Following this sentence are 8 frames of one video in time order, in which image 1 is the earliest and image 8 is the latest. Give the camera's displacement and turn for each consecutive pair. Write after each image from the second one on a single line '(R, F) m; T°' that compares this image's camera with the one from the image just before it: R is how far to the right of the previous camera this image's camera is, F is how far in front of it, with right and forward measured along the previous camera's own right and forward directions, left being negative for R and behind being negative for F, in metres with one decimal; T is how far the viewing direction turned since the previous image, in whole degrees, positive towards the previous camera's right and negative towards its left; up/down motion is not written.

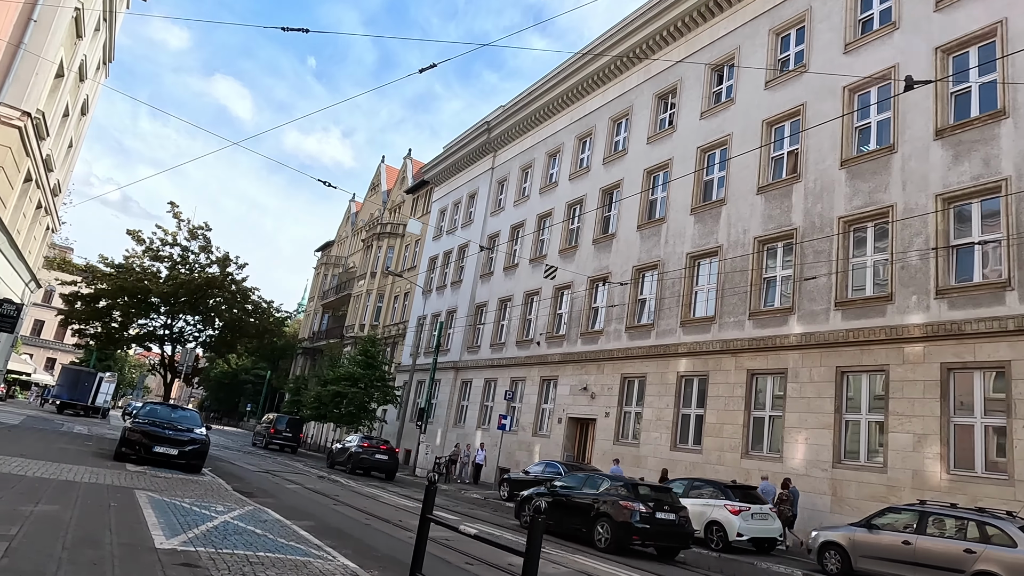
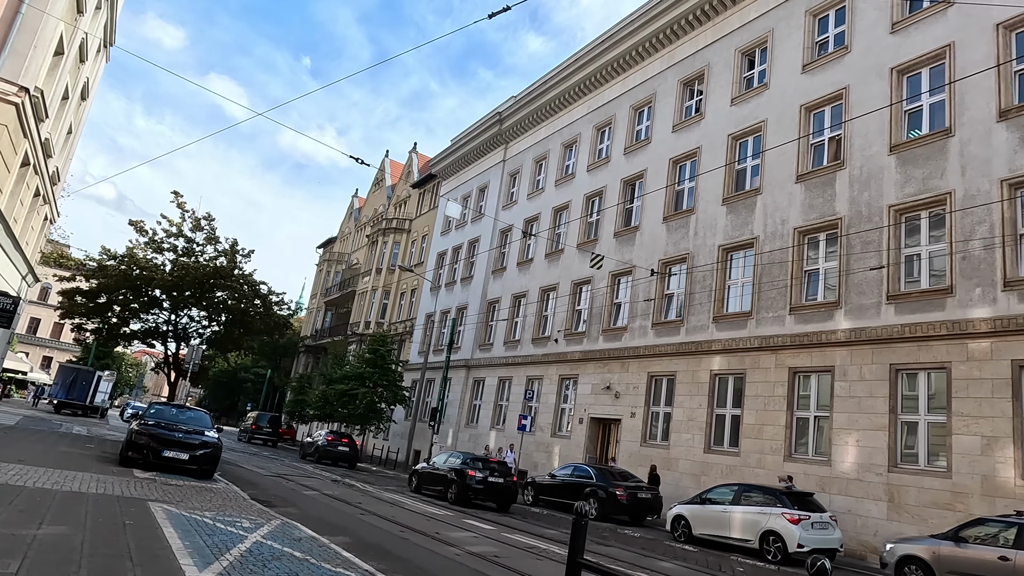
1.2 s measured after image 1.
(-0.8, +1.0) m; 0°
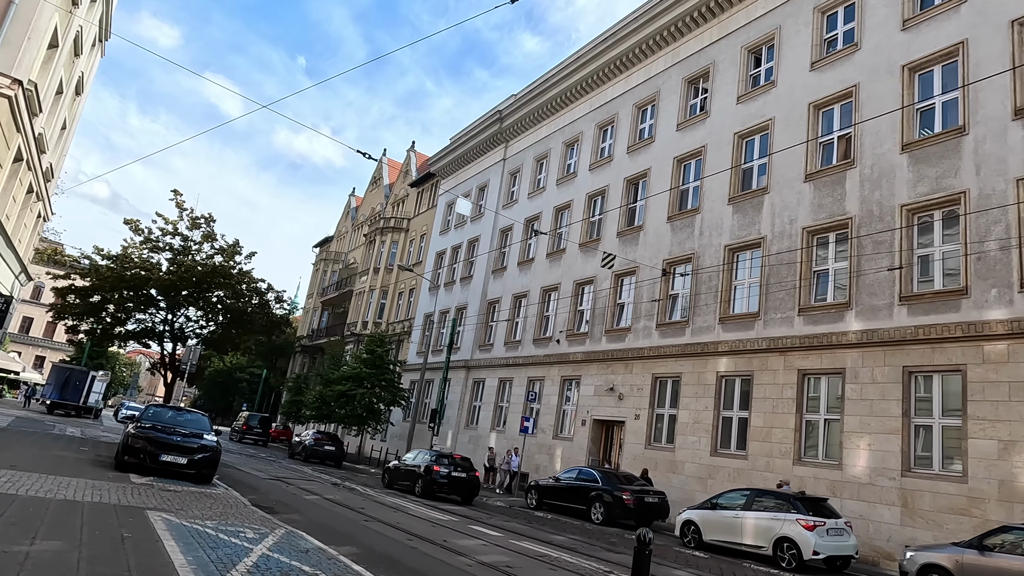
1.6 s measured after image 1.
(-0.2, +0.3) m; 0°
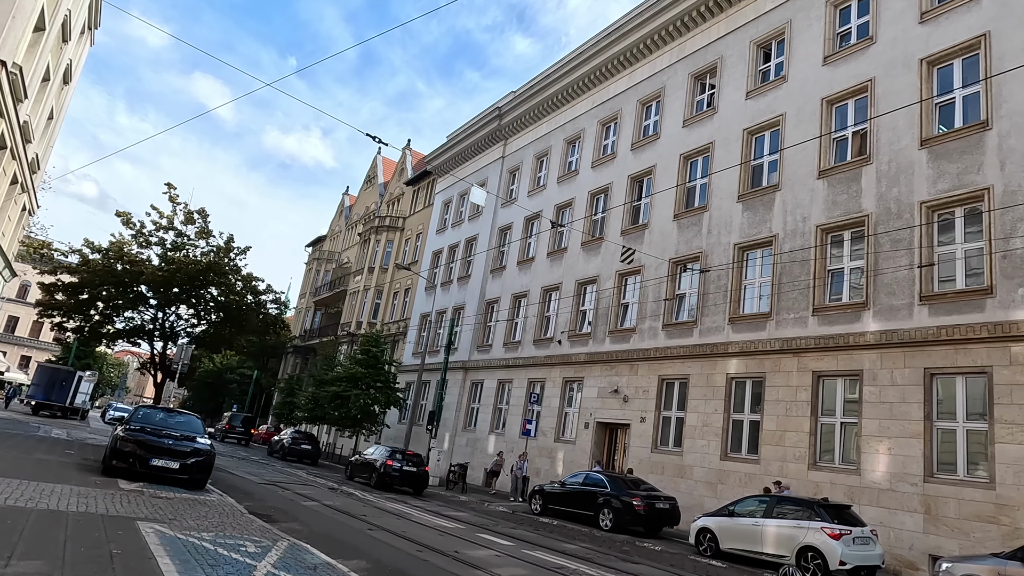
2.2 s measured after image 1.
(-0.4, +0.6) m; +1°
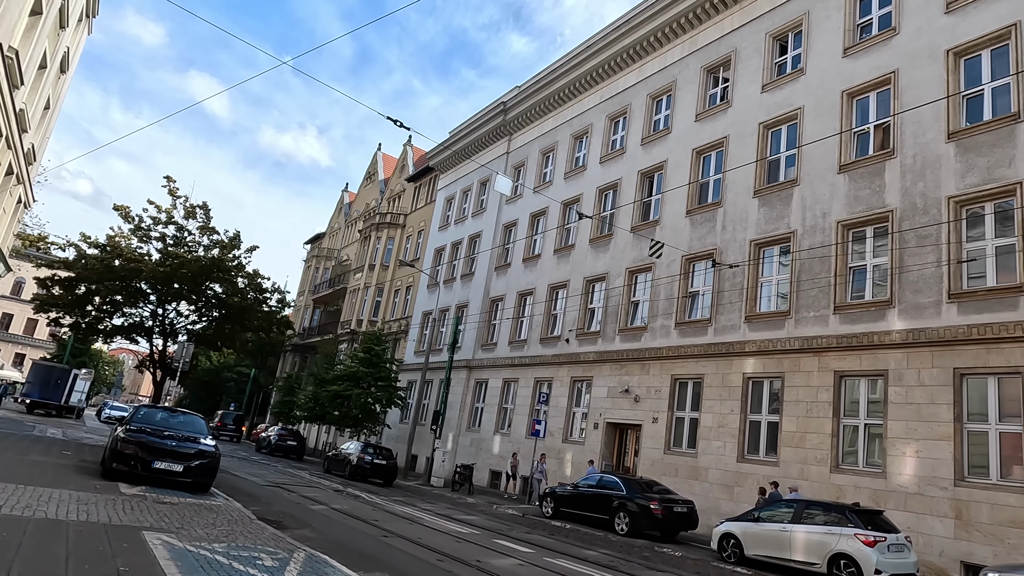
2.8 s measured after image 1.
(-0.4, +0.5) m; 0°
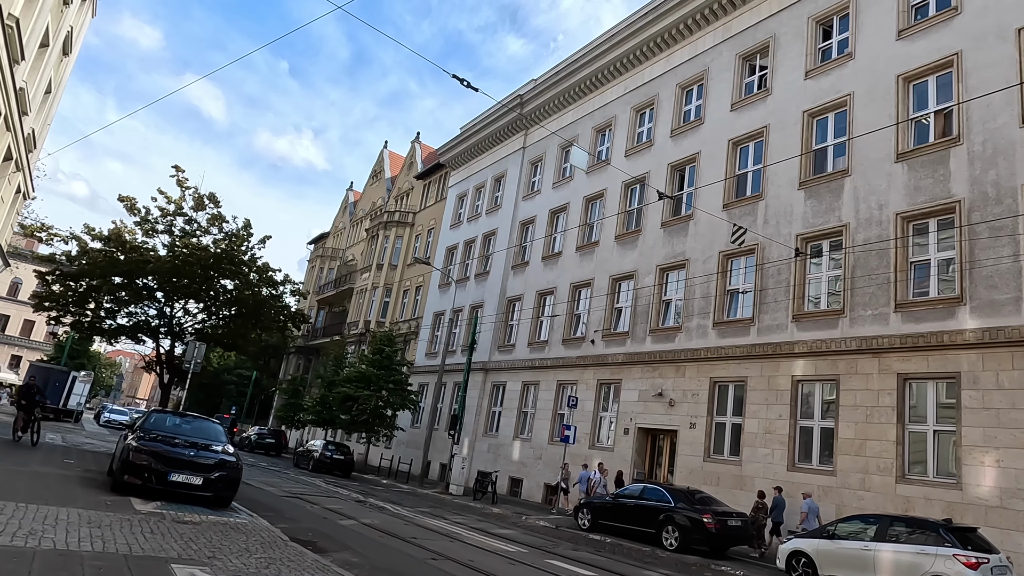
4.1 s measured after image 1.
(-0.9, +1.2) m; 0°
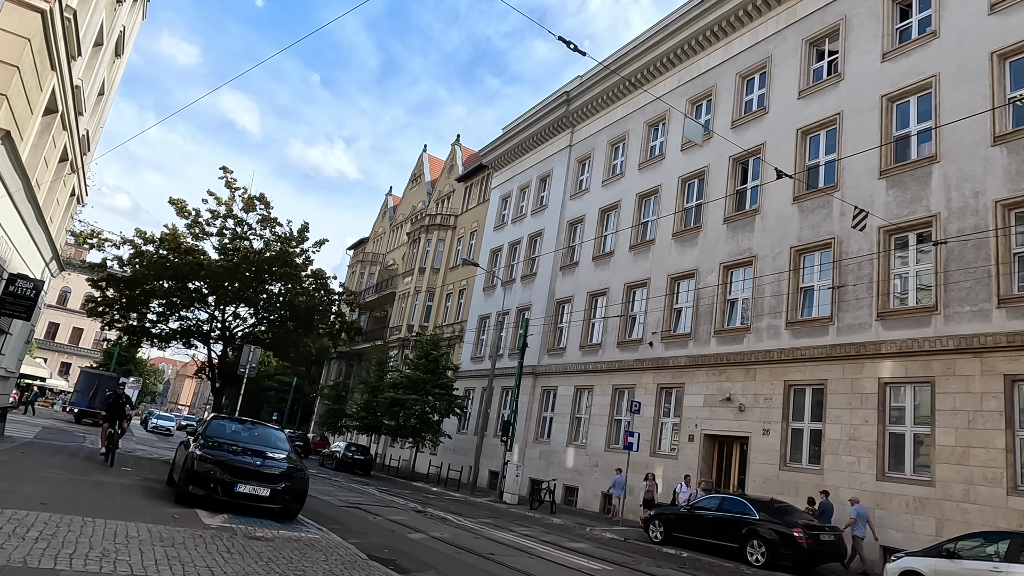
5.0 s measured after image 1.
(-0.8, +0.8) m; -3°
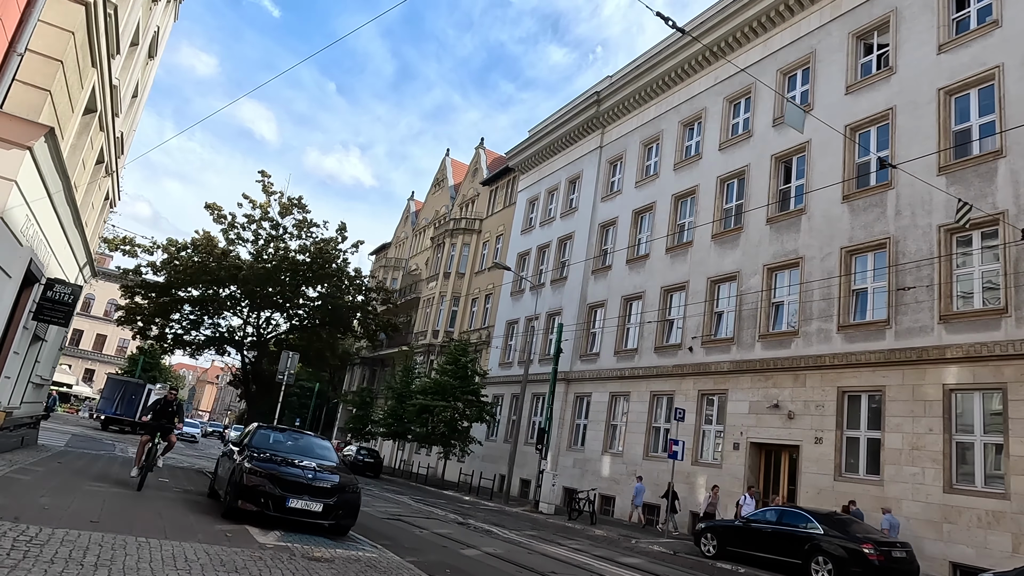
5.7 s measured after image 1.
(-0.7, +0.6) m; -1°
